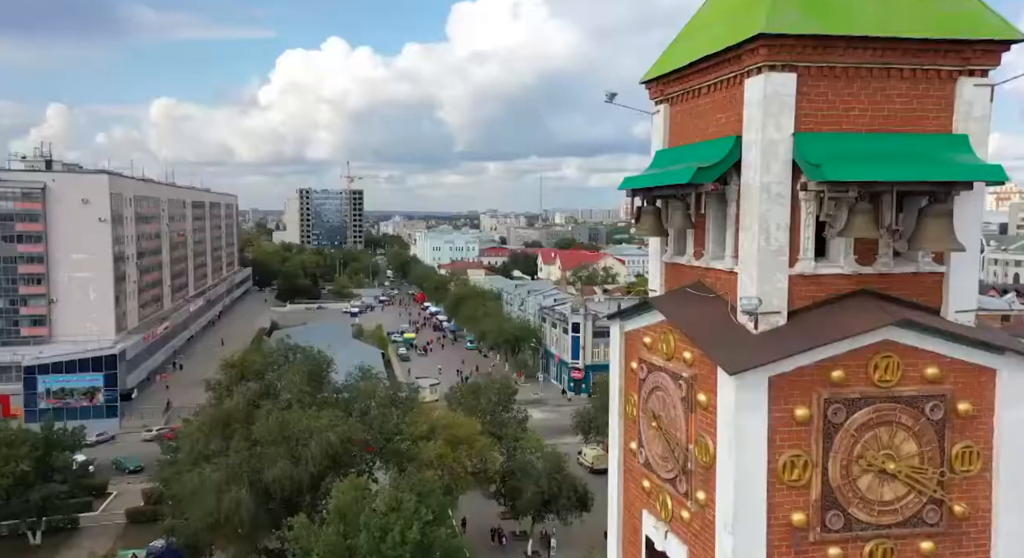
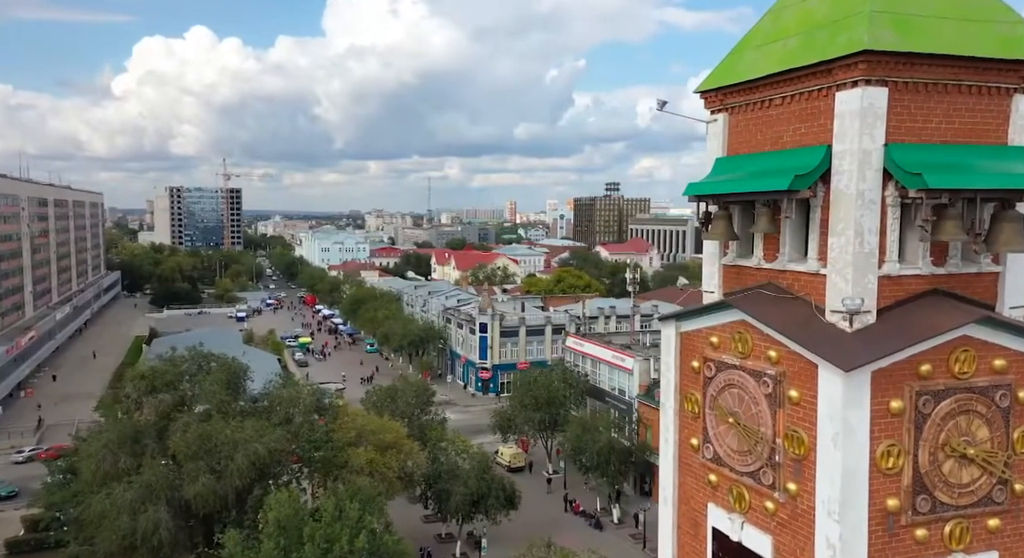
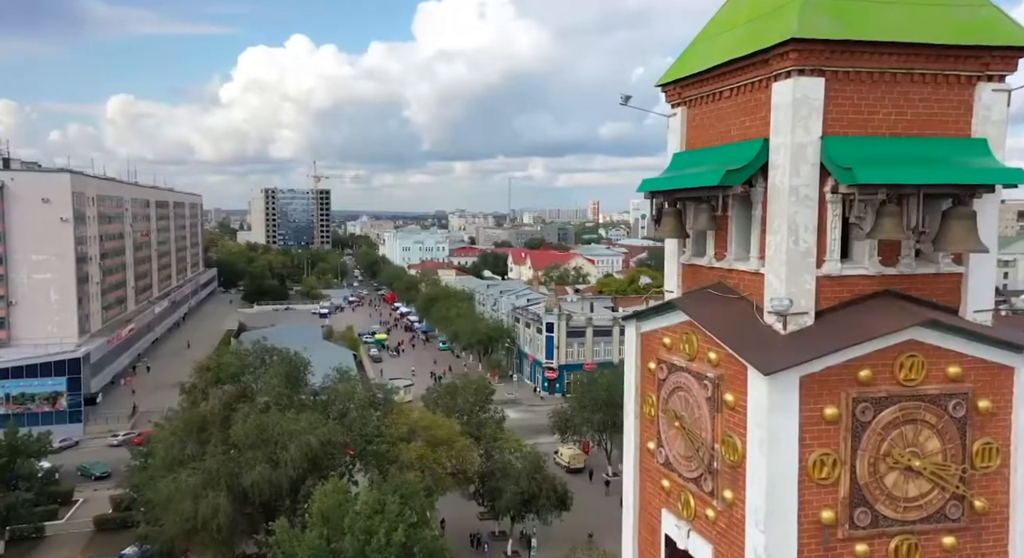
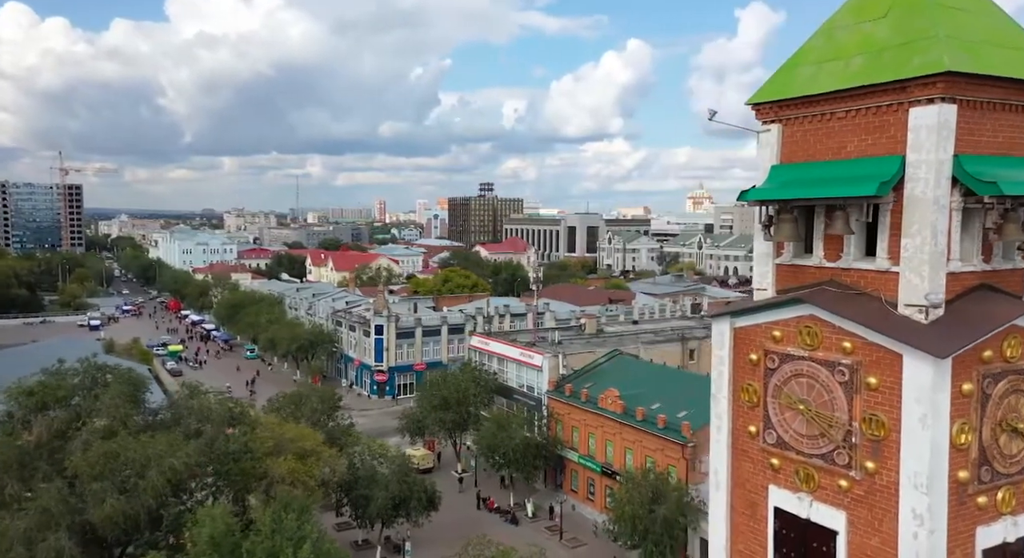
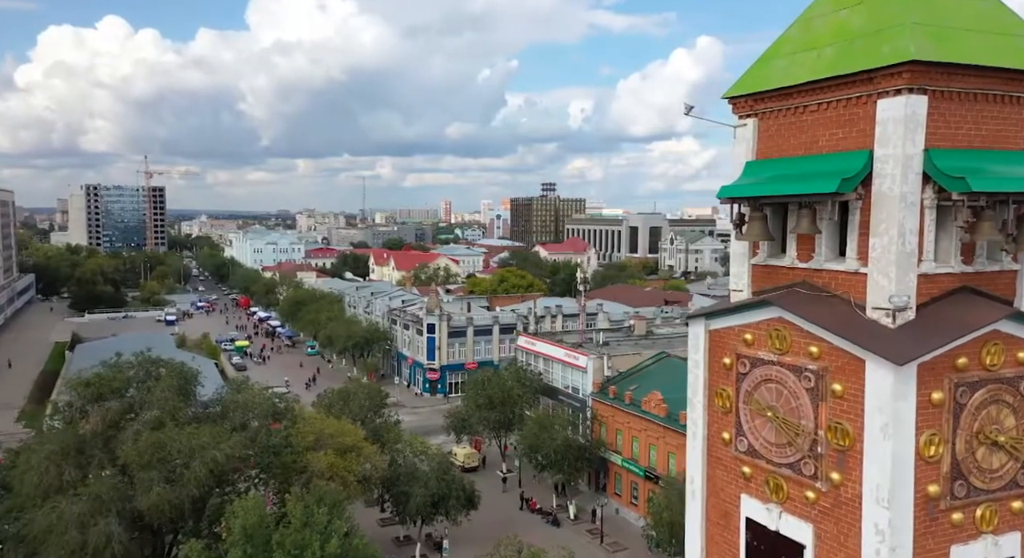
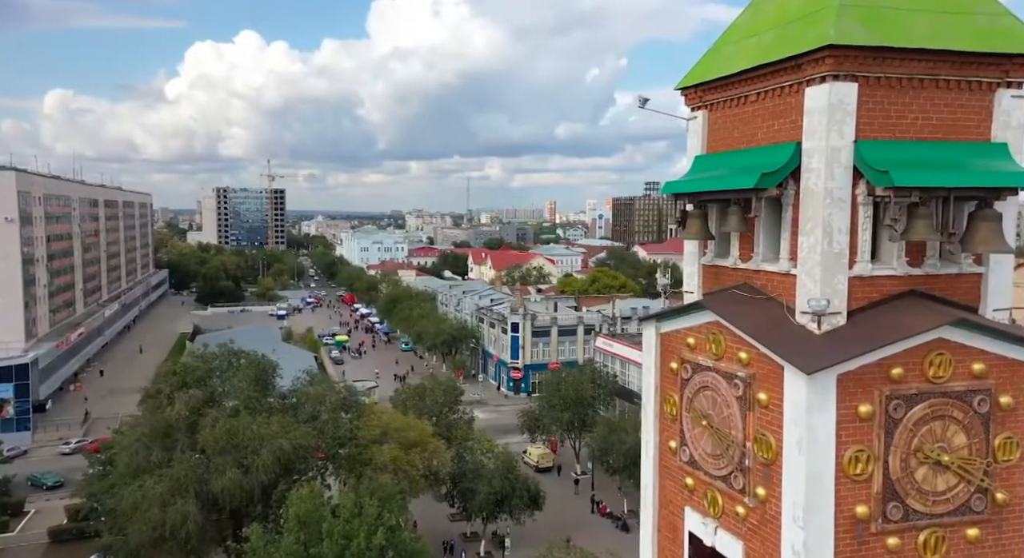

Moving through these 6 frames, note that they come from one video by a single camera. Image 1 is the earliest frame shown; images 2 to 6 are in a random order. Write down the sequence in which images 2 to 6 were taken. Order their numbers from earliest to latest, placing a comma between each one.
3, 6, 2, 5, 4
